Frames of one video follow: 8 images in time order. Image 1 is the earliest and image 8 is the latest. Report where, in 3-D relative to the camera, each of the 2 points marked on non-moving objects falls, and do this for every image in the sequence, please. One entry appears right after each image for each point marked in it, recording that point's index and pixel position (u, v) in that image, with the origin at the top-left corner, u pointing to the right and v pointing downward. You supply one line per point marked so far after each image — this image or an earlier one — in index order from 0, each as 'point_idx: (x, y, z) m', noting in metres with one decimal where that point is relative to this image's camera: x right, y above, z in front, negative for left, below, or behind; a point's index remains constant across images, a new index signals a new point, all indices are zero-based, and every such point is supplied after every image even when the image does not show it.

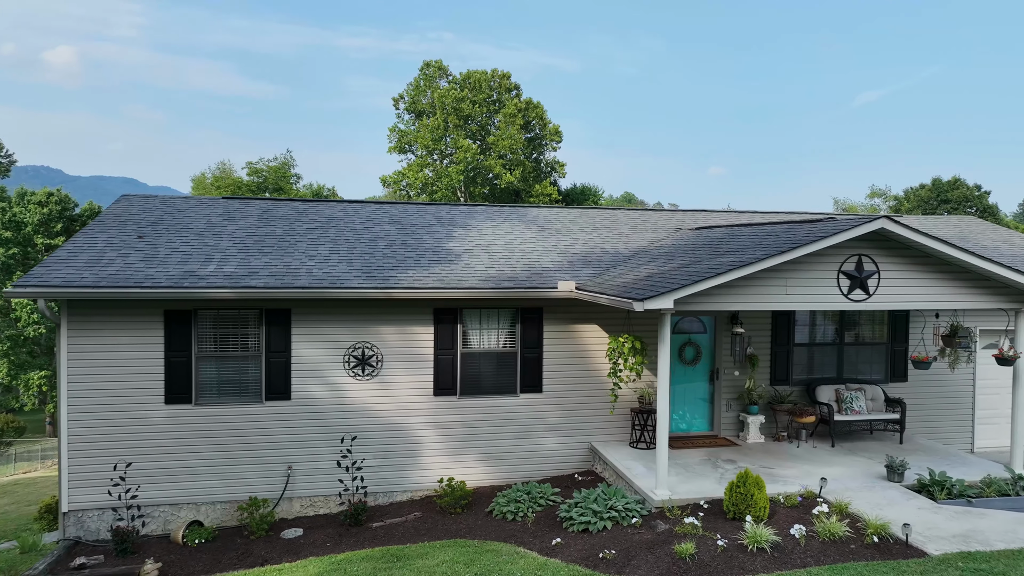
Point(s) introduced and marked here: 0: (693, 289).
0: (+2.0, 0.0, +6.4) m
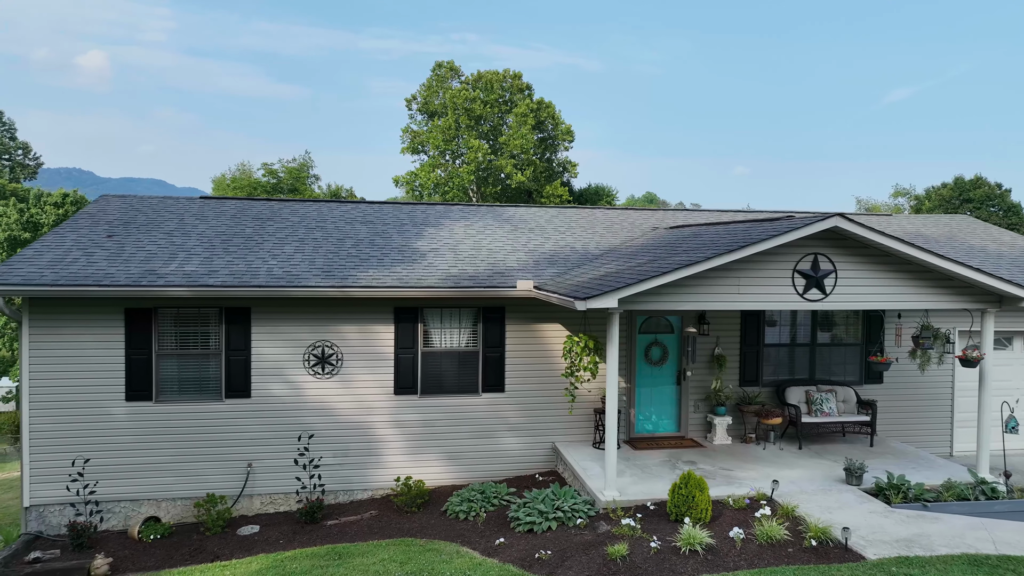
0: (+1.4, 0.0, +6.3) m
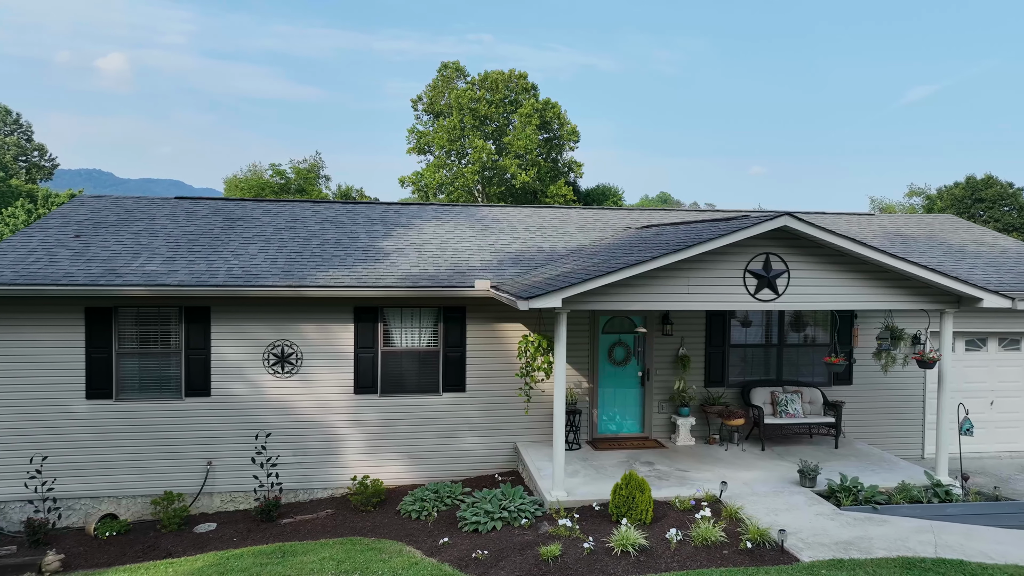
0: (+0.8, 0.0, +6.3) m
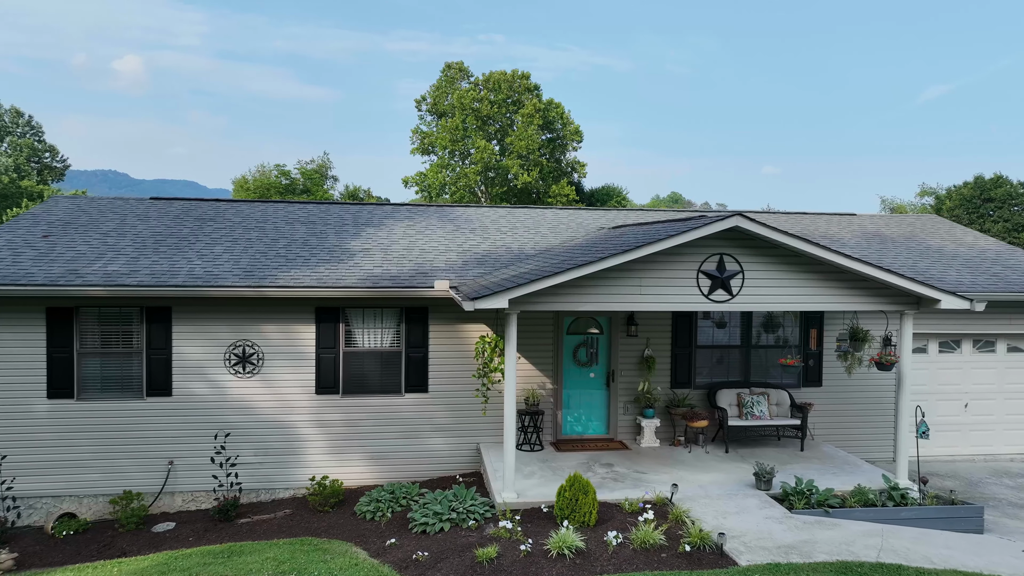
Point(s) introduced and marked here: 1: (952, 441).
0: (+0.2, 0.0, +6.2) m
1: (+7.8, -2.7, +9.8) m
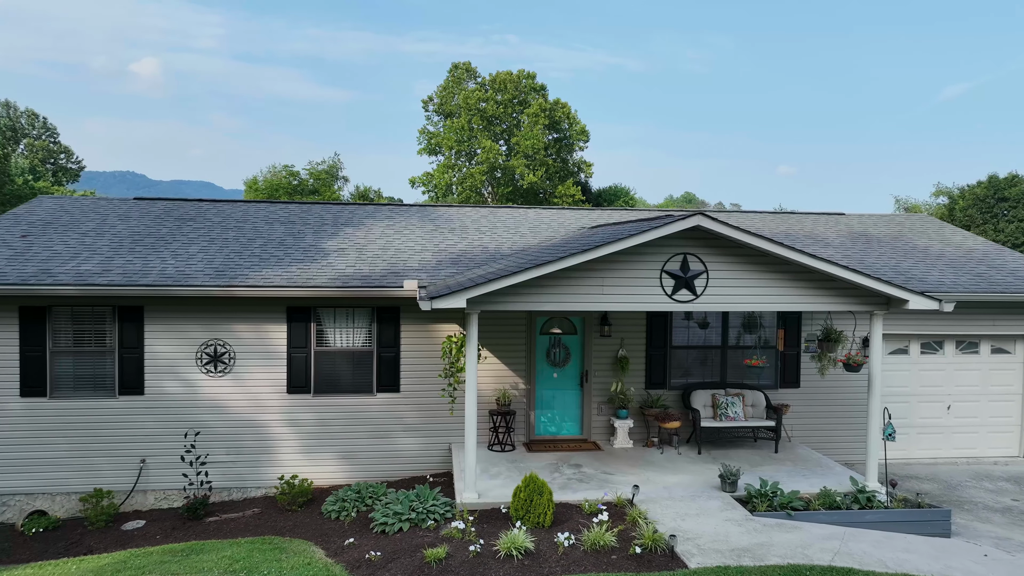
0: (-0.3, 0.0, +6.2) m
1: (+7.4, -2.7, +9.7) m
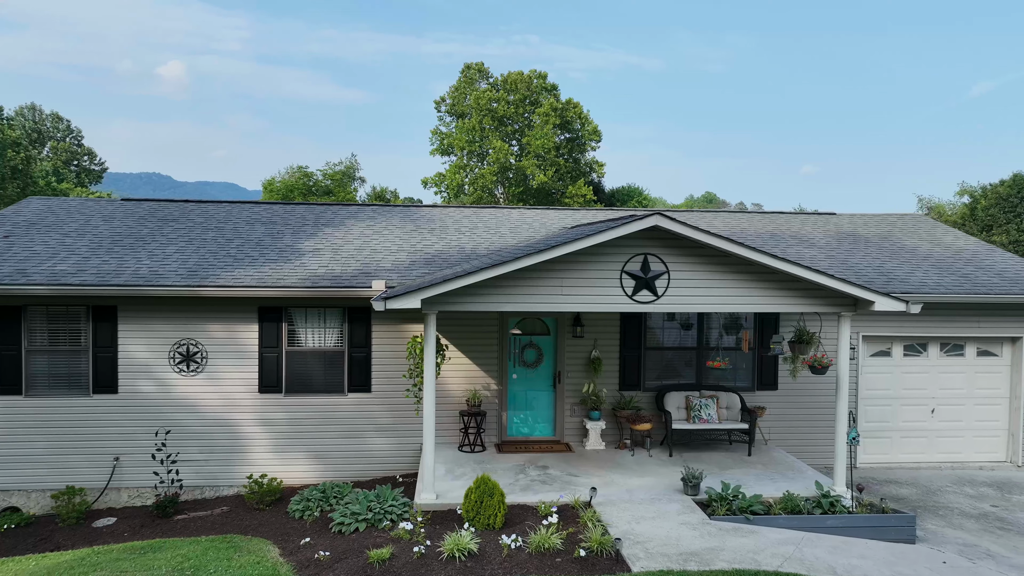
0: (-0.8, 0.0, +6.2) m
1: (+6.9, -2.7, +9.5) m
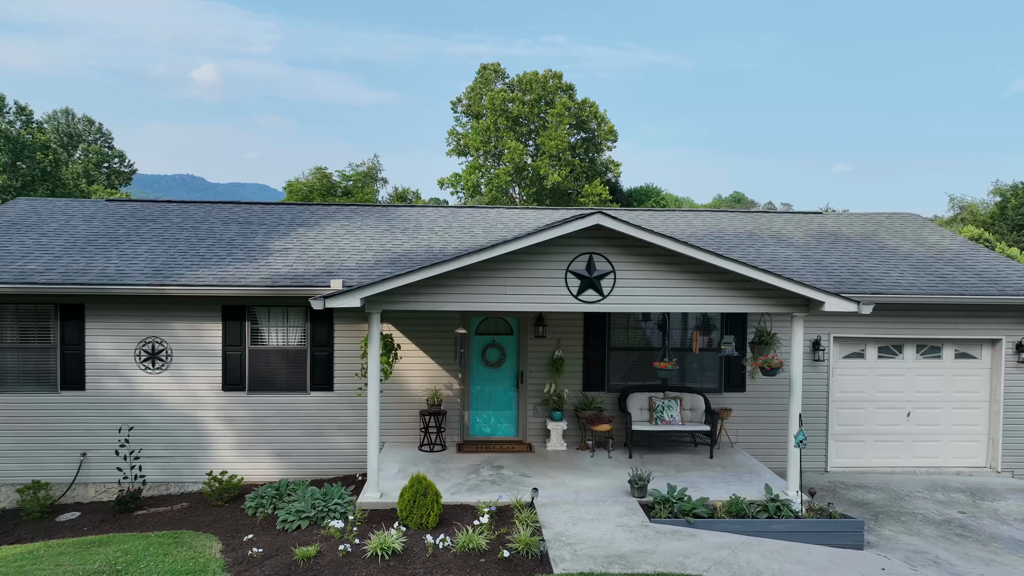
0: (-1.5, 0.0, +6.2) m
1: (+6.4, -2.7, +9.3) m
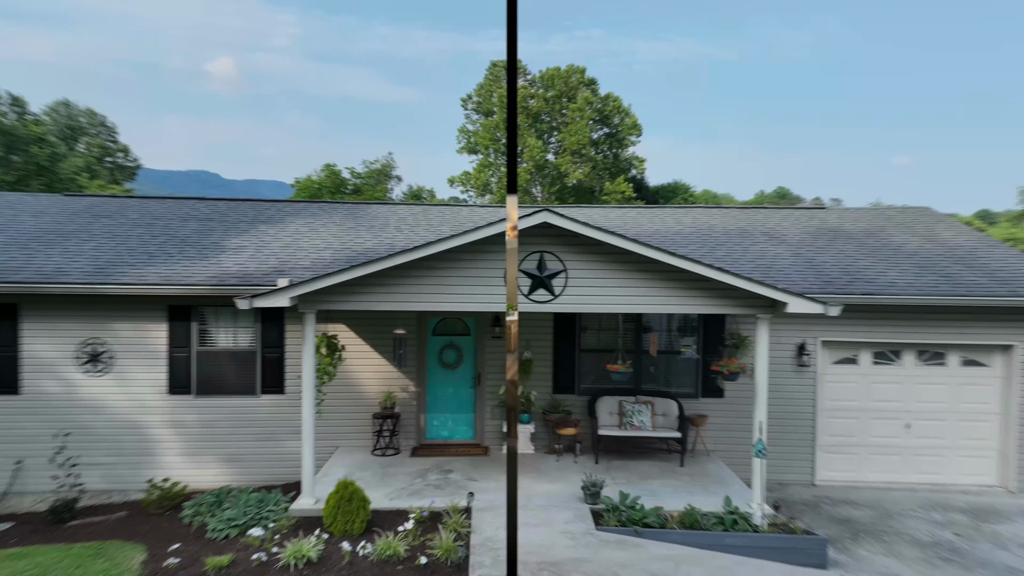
0: (-2.1, 0.0, +5.7) m
1: (+5.8, -2.7, +8.6) m
